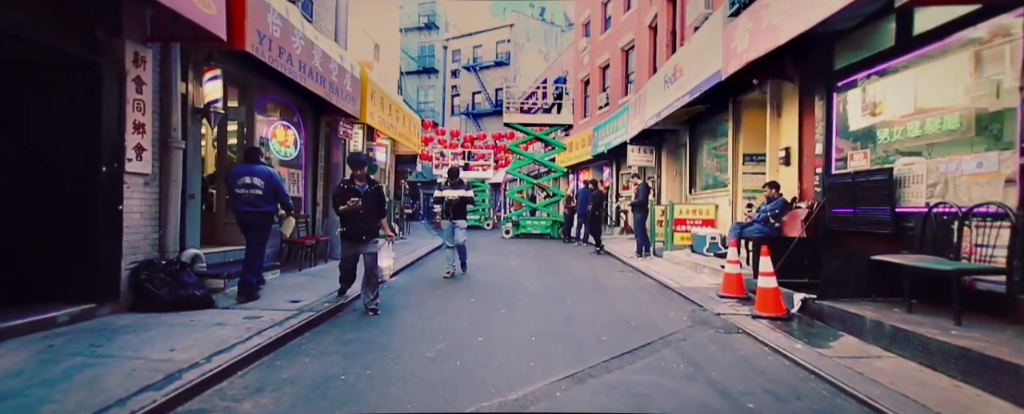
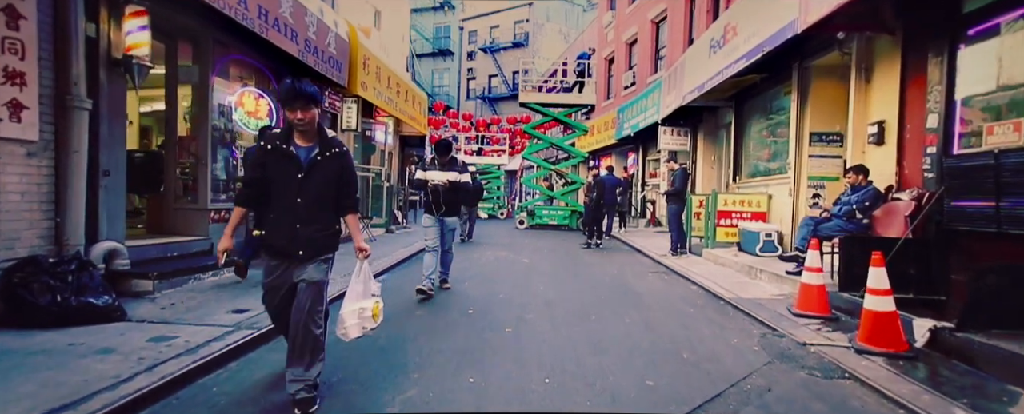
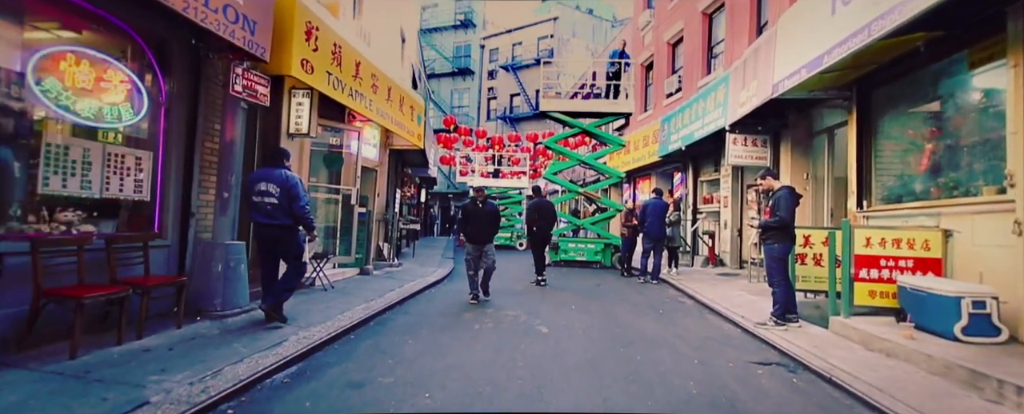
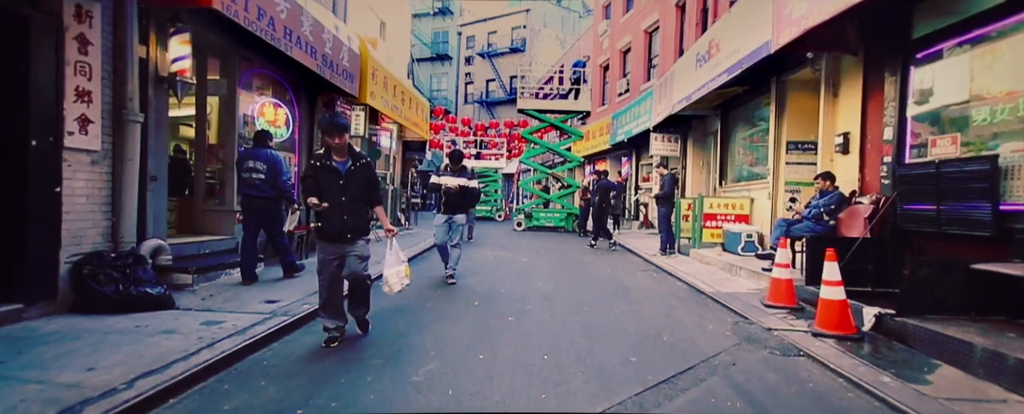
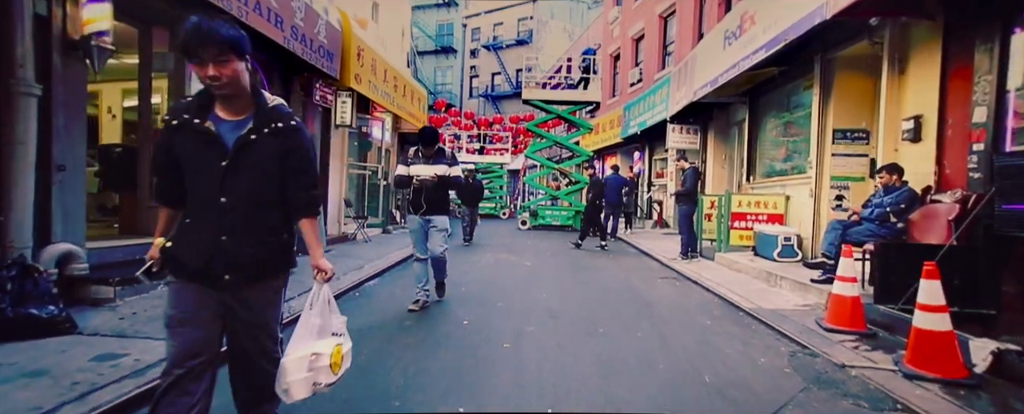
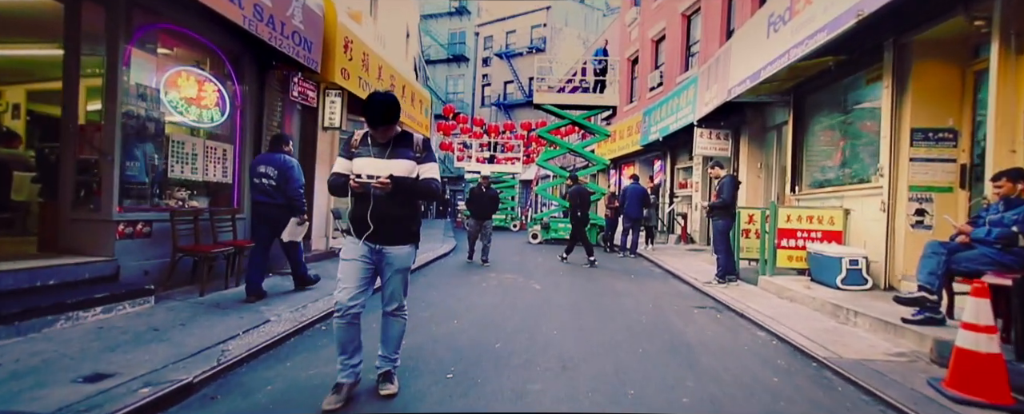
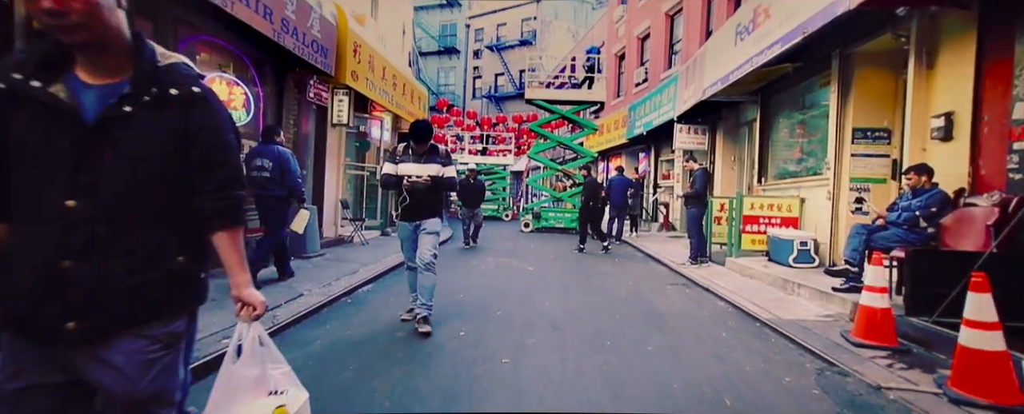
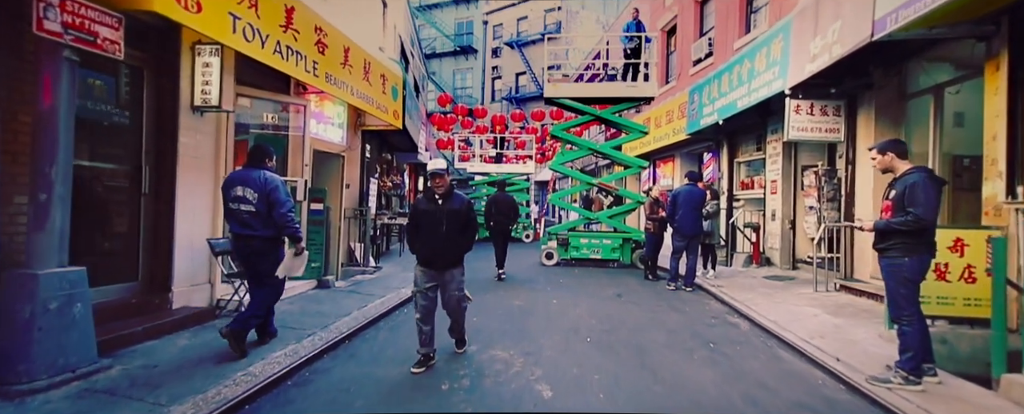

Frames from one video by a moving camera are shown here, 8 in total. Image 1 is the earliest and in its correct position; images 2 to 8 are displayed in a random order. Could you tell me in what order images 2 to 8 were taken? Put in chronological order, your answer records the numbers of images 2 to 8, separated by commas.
4, 2, 5, 7, 6, 3, 8
